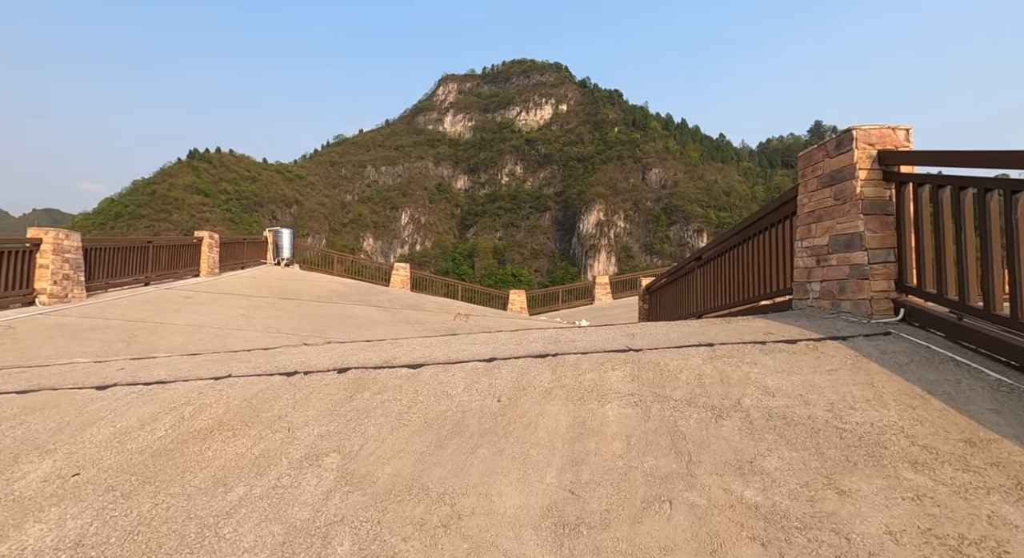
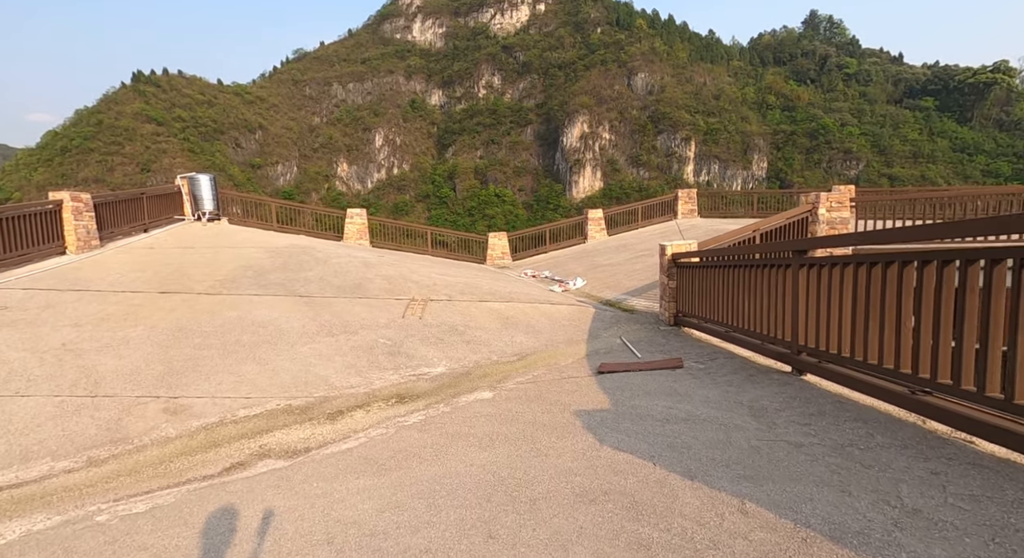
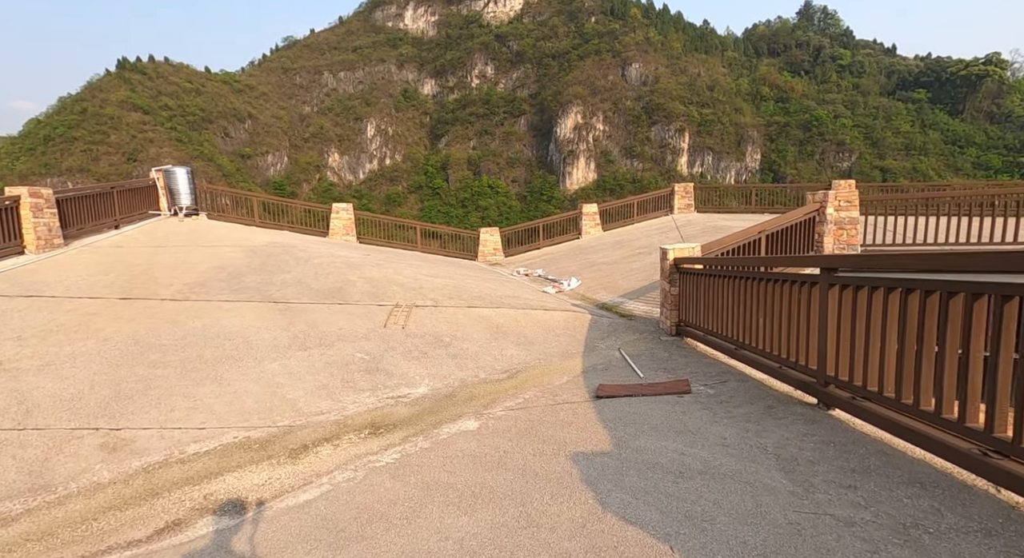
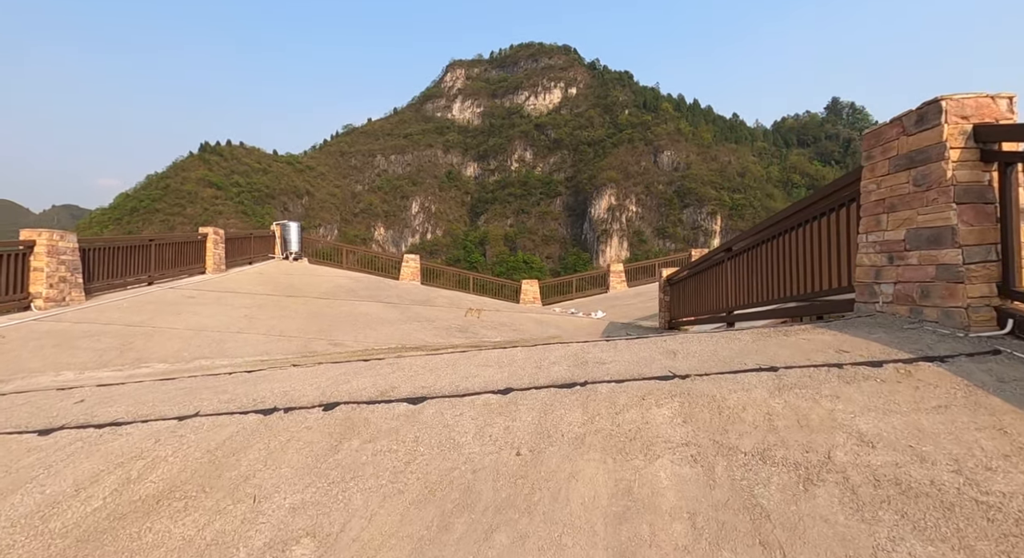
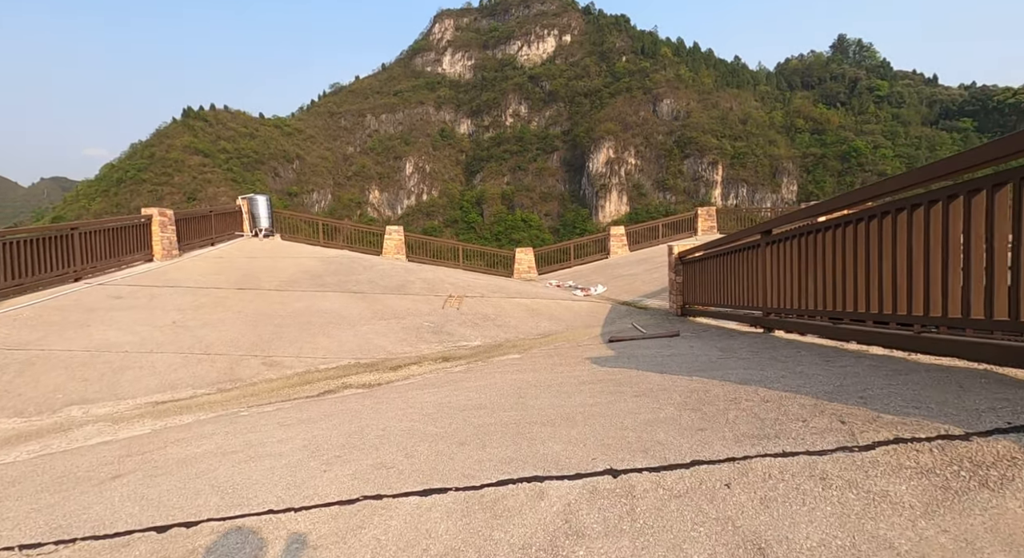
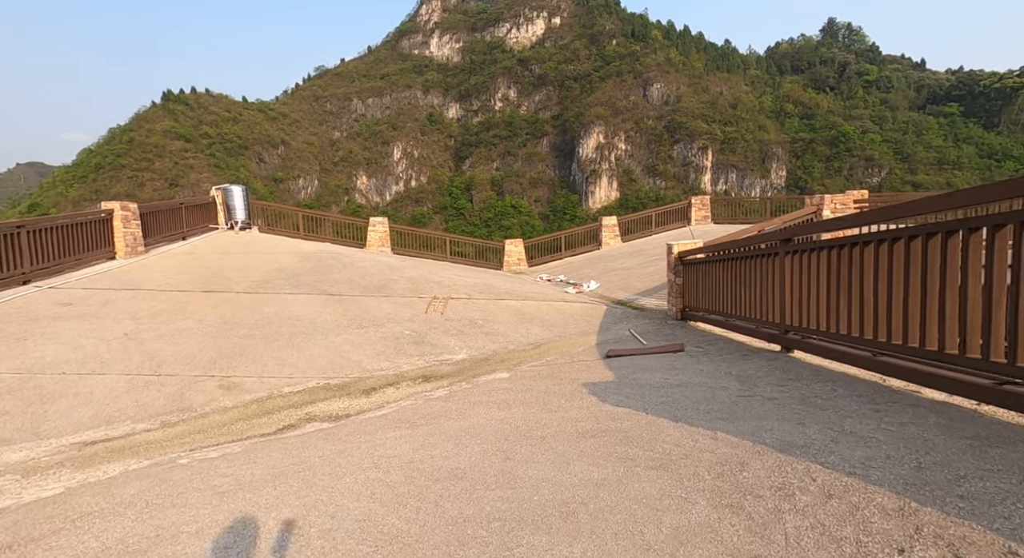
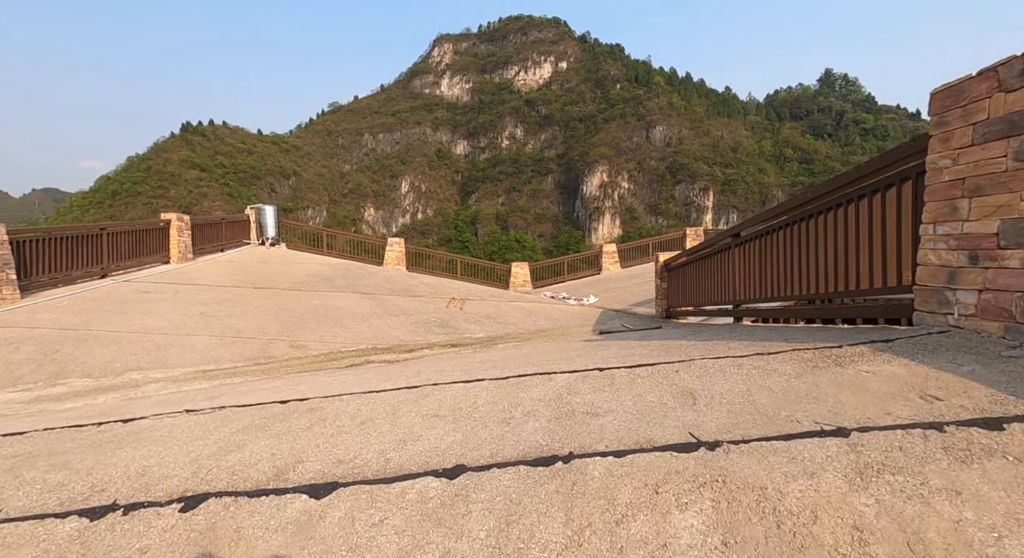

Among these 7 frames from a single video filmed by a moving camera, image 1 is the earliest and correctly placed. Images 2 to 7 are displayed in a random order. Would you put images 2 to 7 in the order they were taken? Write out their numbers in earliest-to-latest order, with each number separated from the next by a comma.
4, 7, 5, 6, 2, 3
